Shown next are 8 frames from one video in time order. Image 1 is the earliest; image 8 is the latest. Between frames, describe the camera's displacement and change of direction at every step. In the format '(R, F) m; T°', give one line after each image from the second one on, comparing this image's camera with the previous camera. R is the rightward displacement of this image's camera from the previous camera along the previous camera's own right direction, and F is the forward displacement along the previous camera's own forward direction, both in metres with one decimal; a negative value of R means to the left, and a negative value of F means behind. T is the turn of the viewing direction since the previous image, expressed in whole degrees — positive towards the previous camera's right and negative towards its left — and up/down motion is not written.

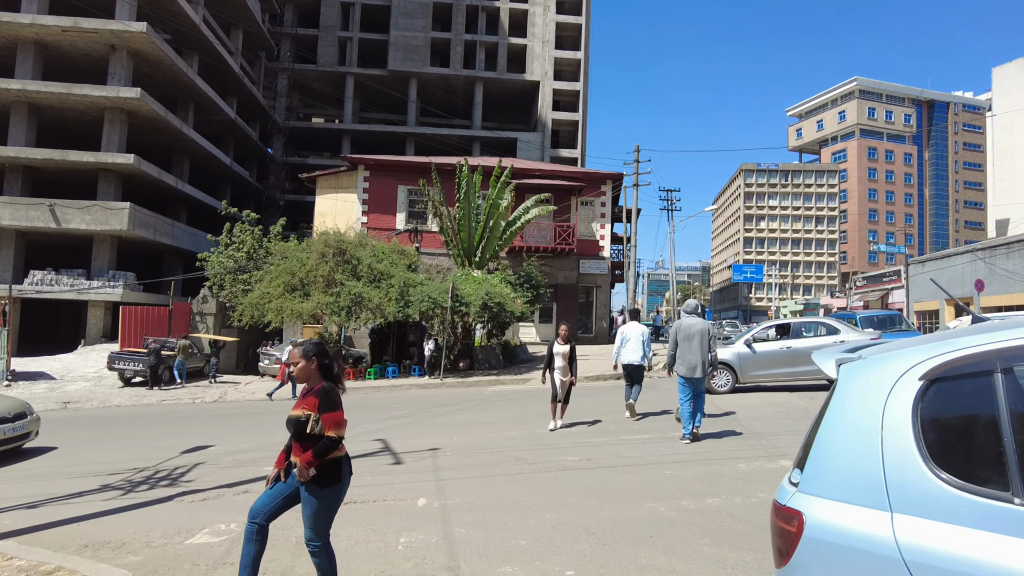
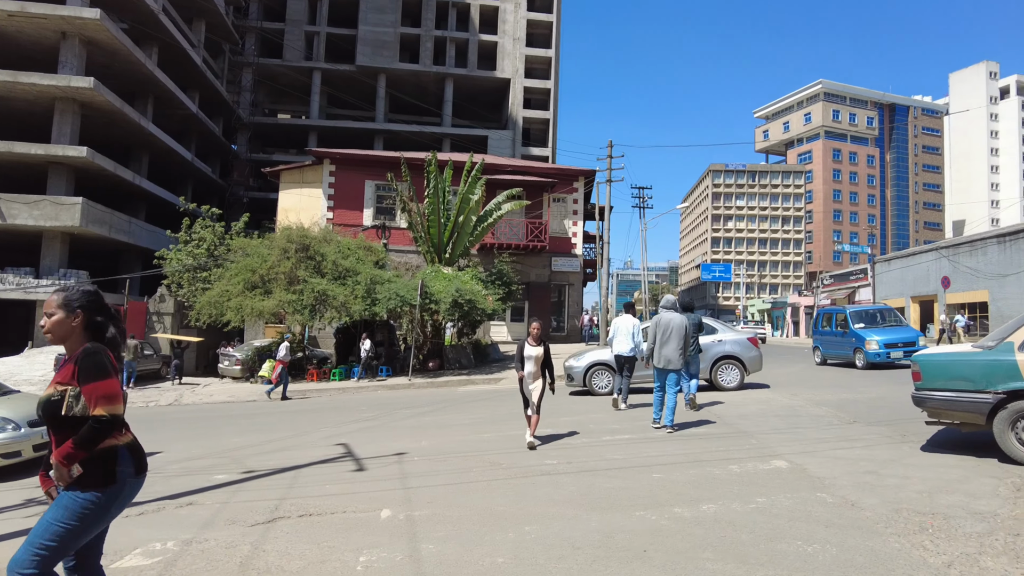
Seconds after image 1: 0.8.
(0.0, +0.5) m; +3°
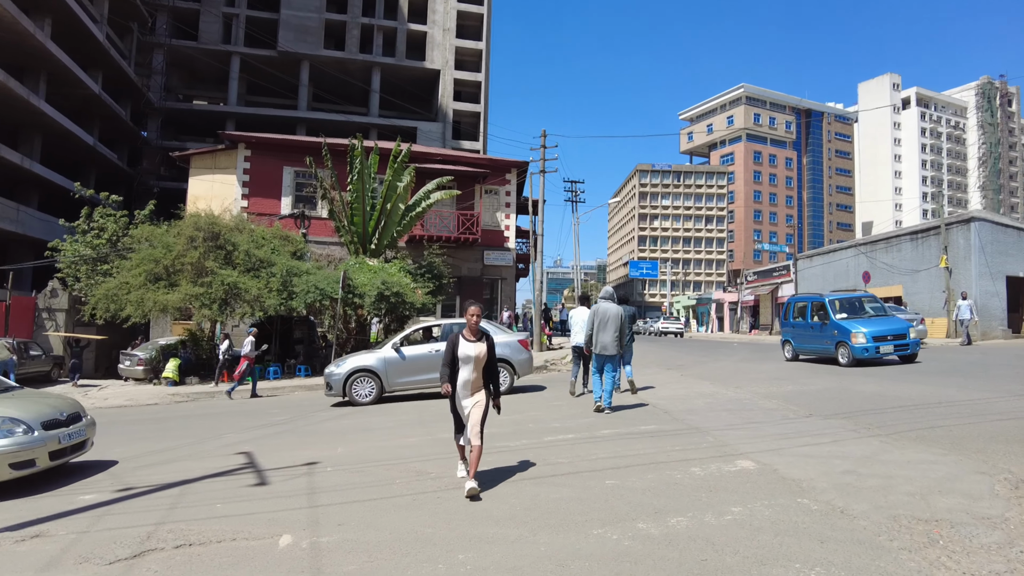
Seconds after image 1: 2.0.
(0.0, +0.9) m; +6°
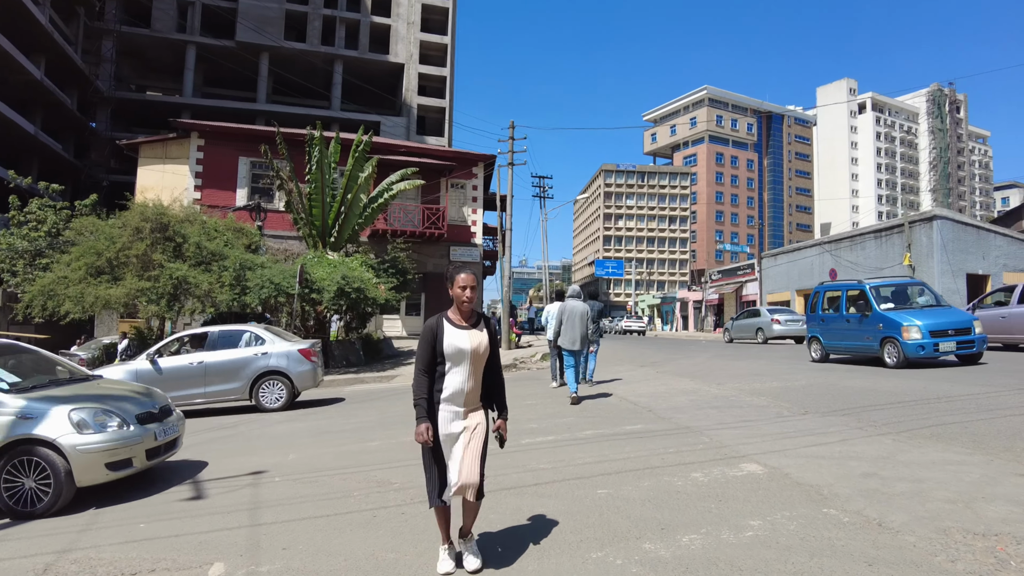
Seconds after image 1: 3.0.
(-0.1, +0.7) m; +3°
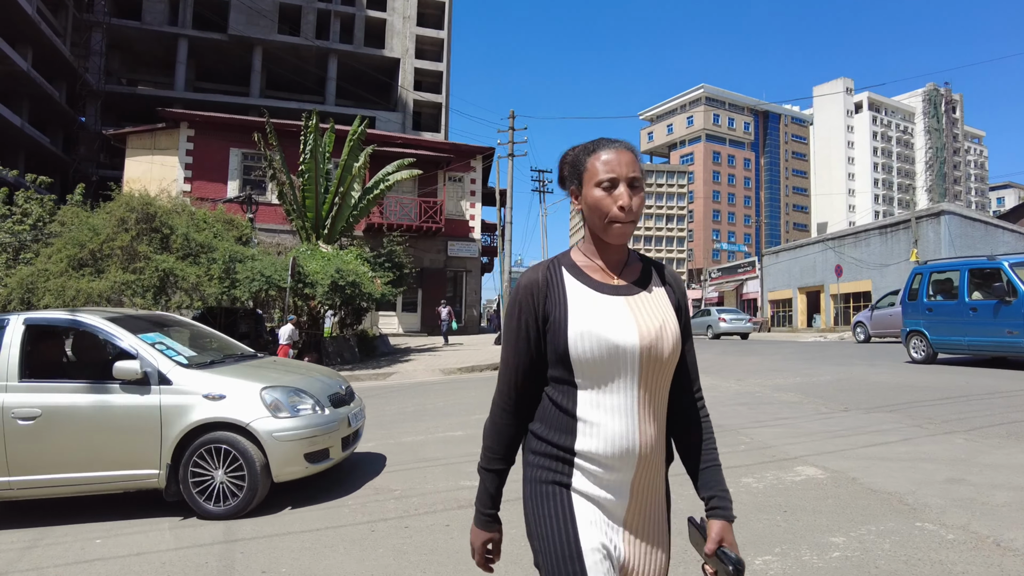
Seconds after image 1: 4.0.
(-0.1, +0.7) m; 0°
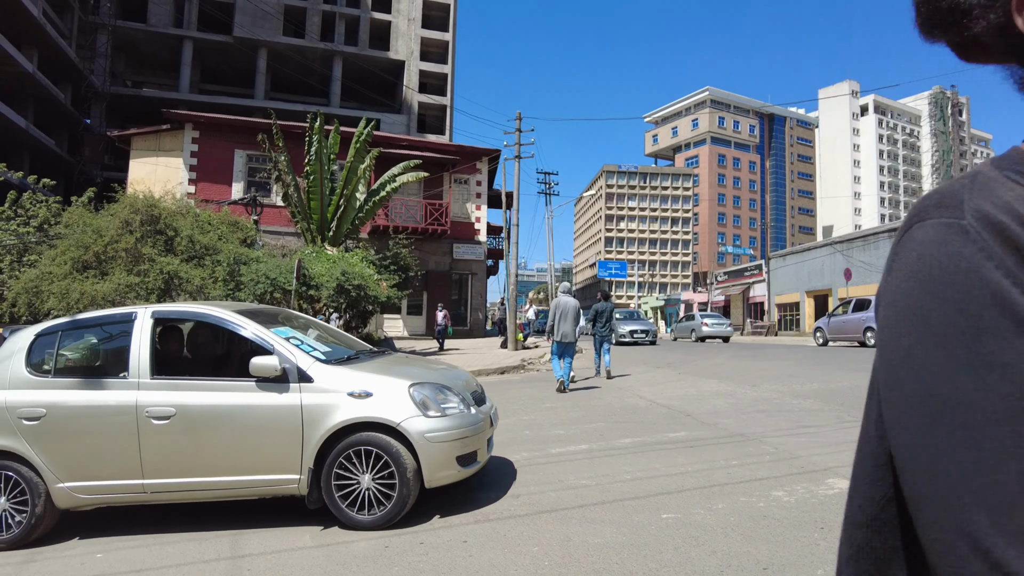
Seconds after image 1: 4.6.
(-0.1, +0.2) m; 0°
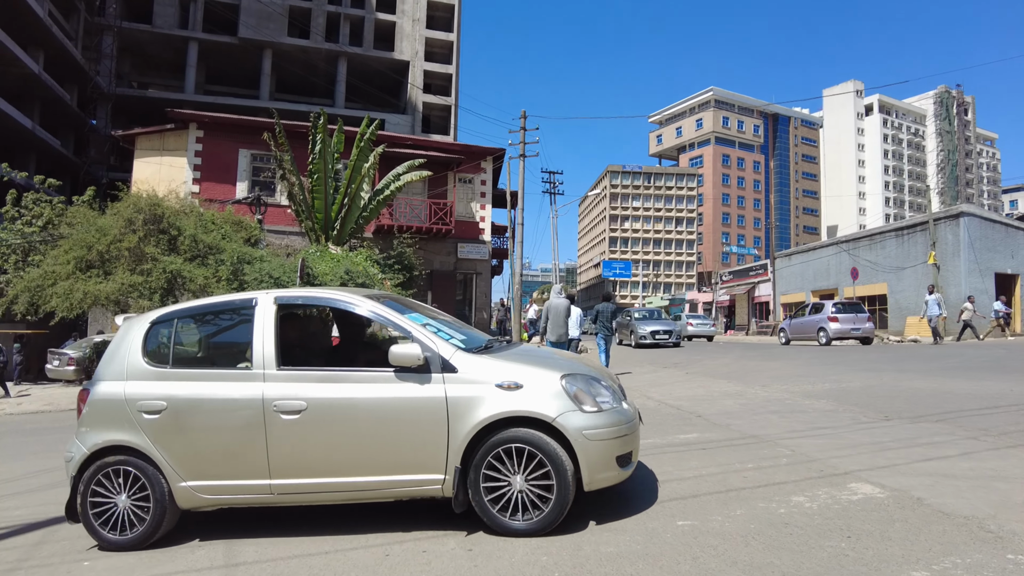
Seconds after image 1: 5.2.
(0.0, +0.1) m; 0°
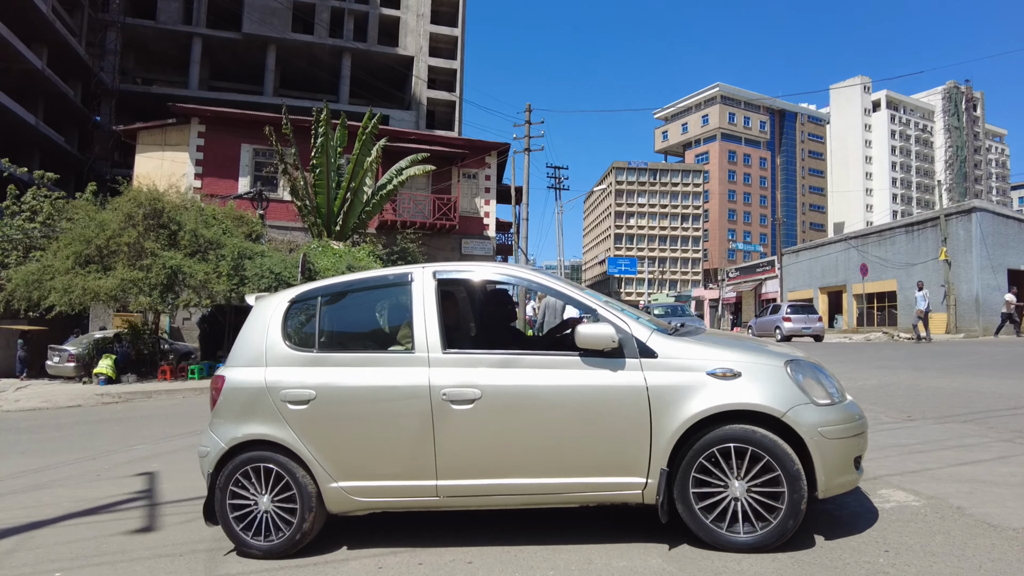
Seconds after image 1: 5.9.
(0.0, +0.3) m; 0°
